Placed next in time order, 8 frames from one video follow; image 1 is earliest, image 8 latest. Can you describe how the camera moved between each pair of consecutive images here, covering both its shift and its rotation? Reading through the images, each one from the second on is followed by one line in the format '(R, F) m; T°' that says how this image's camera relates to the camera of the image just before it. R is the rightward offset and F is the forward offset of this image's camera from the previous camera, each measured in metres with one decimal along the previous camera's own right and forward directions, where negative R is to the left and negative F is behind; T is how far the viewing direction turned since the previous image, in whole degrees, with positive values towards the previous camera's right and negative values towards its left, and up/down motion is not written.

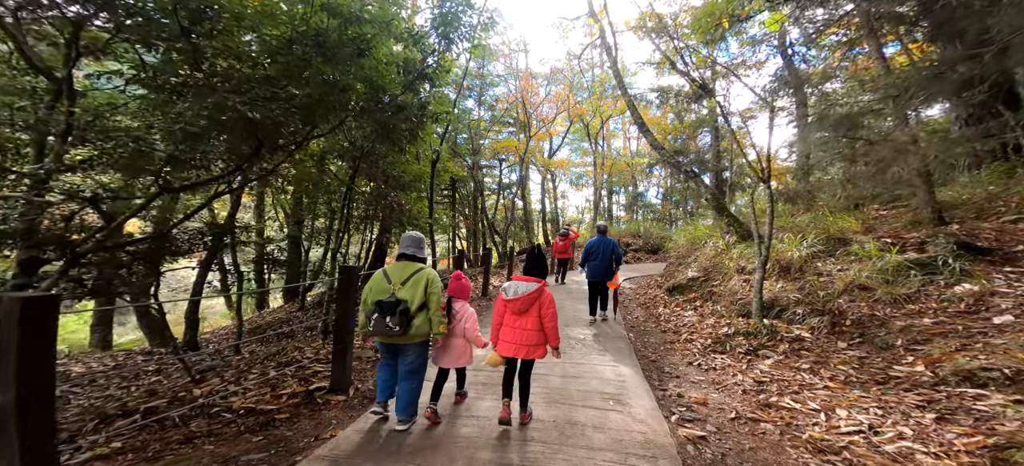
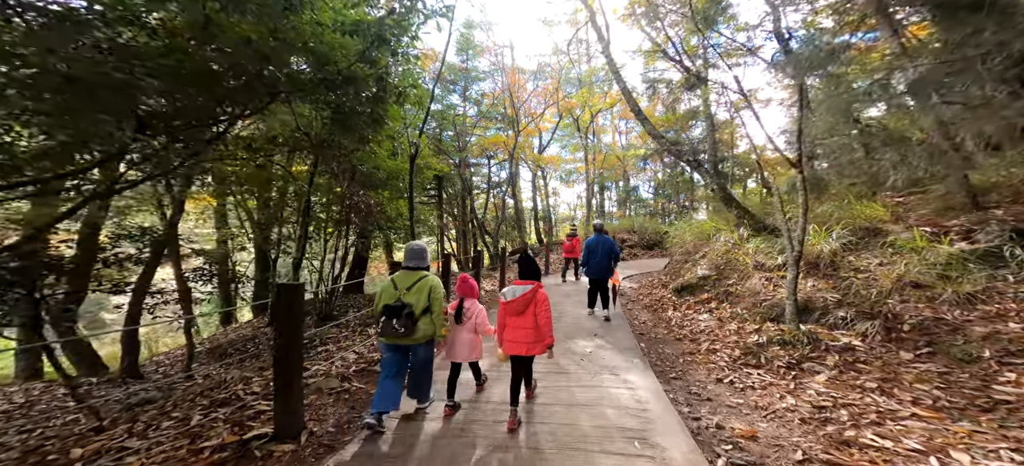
(0.0, +0.8) m; +1°
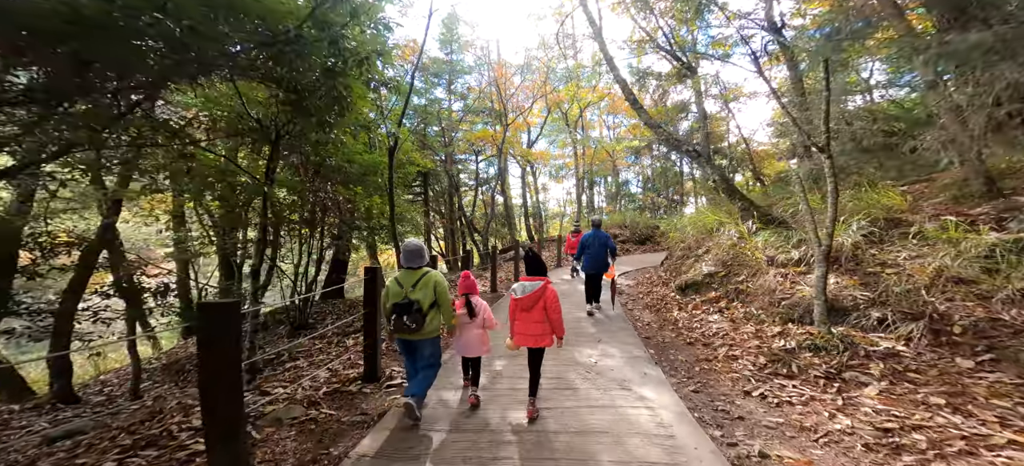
(-0.1, +0.6) m; +2°
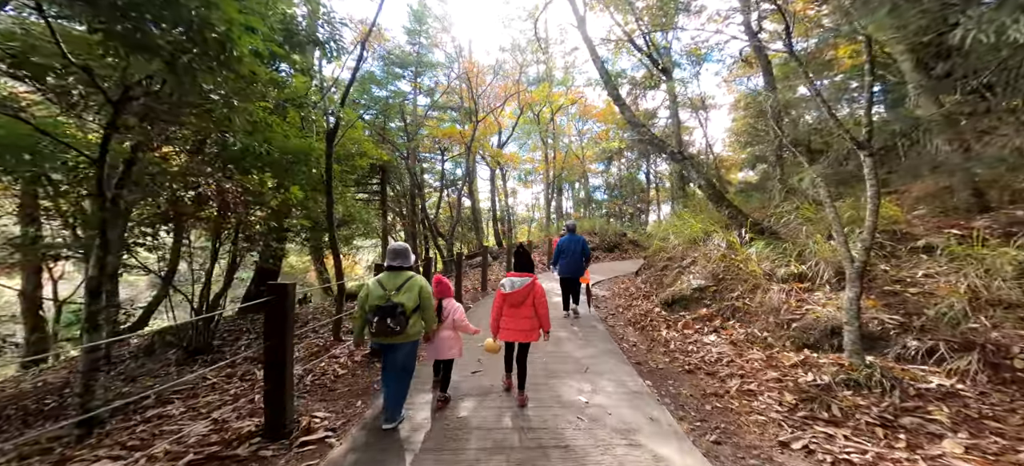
(-0.1, +0.9) m; +5°
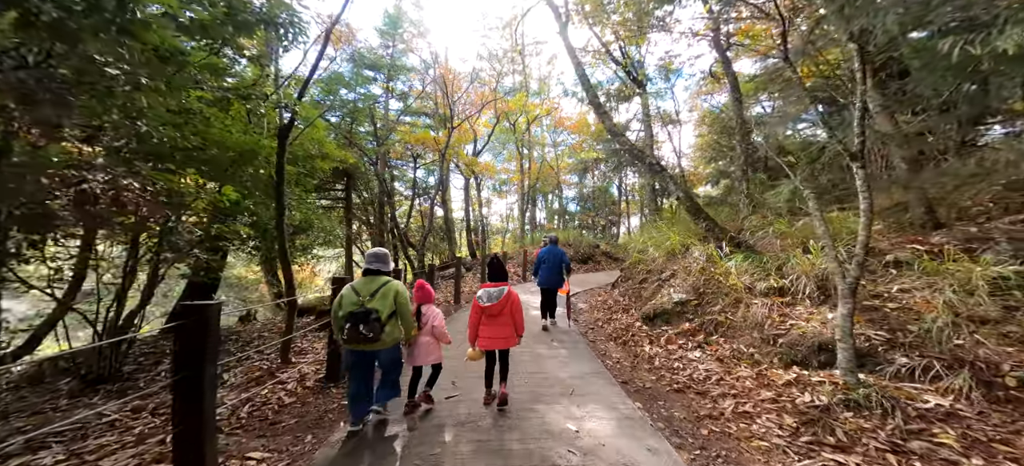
(-0.1, +0.3) m; +4°
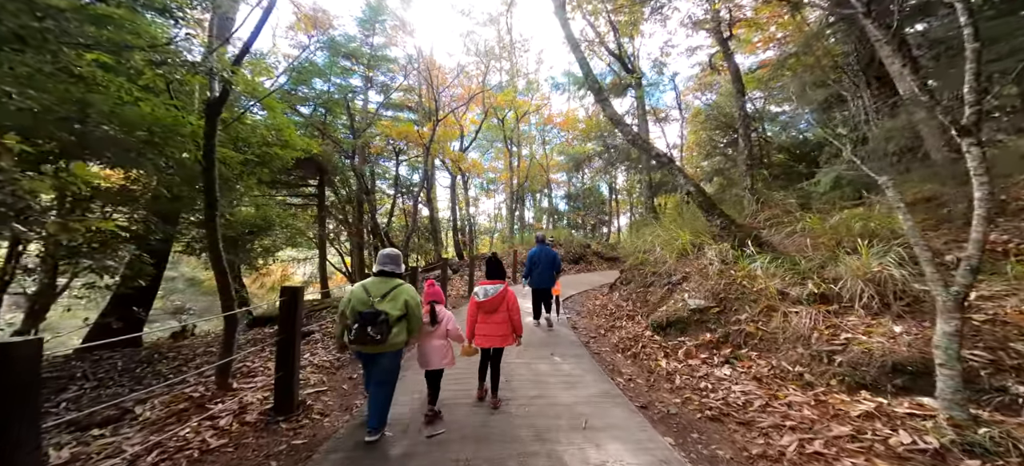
(-0.1, +0.9) m; +2°
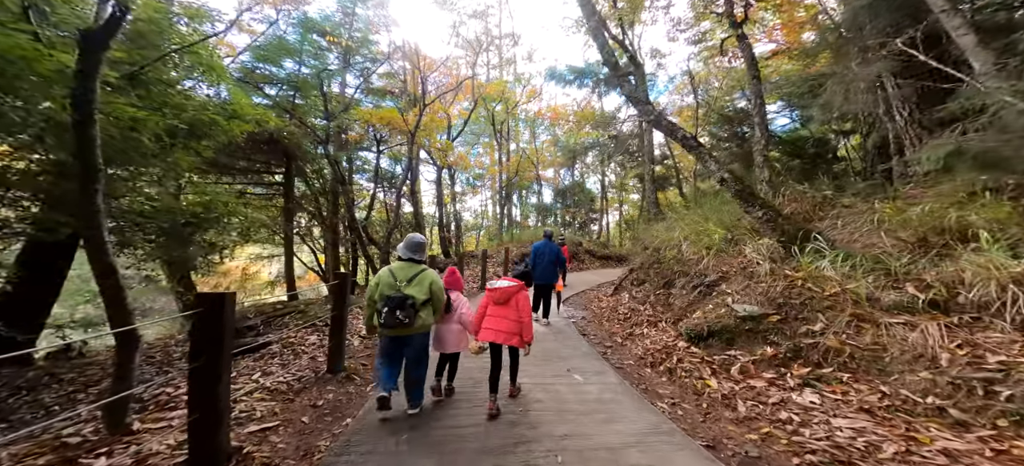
(-0.4, +1.2) m; +3°
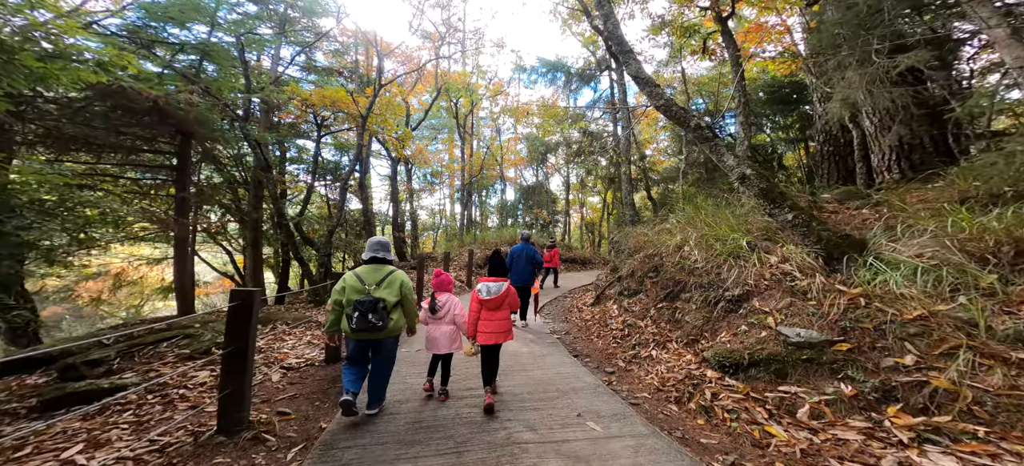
(-0.4, +1.4) m; +7°
